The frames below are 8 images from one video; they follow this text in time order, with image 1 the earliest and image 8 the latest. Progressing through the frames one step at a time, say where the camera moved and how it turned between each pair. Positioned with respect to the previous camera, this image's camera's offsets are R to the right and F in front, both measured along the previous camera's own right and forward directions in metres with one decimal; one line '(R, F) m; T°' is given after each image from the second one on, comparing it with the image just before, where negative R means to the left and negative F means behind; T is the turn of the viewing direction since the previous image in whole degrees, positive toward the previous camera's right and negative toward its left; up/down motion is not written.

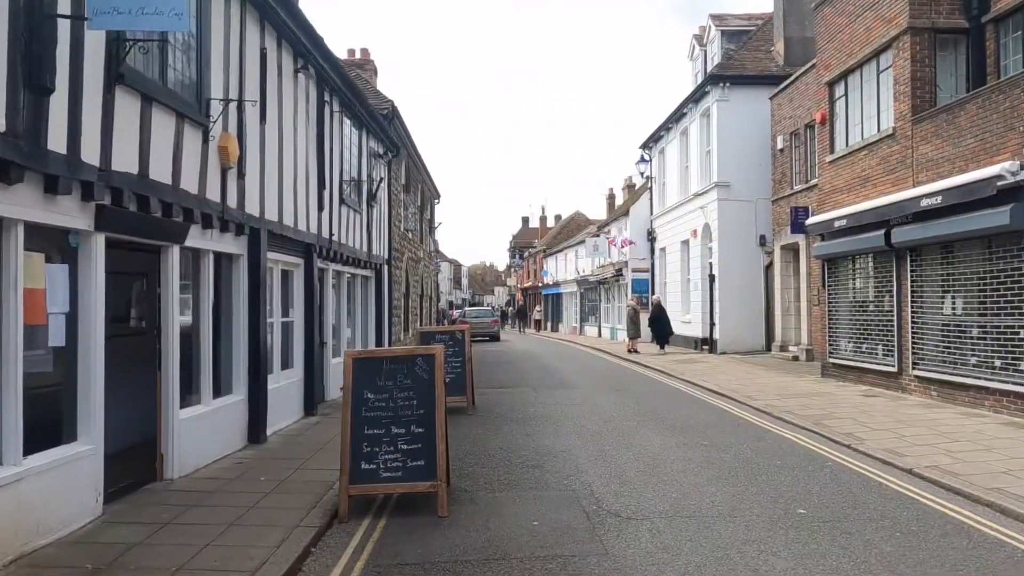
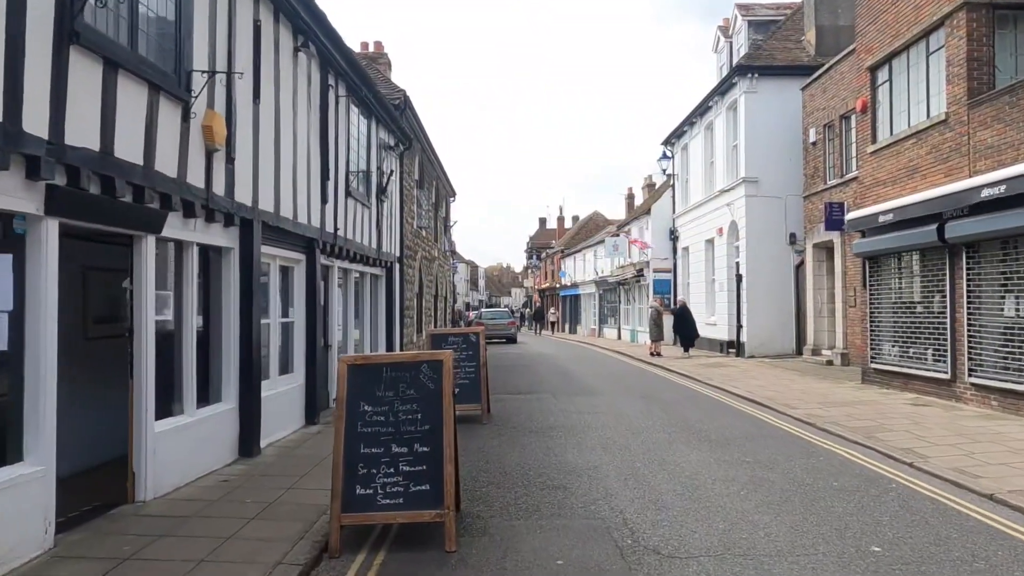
(0.0, +0.9) m; -1°
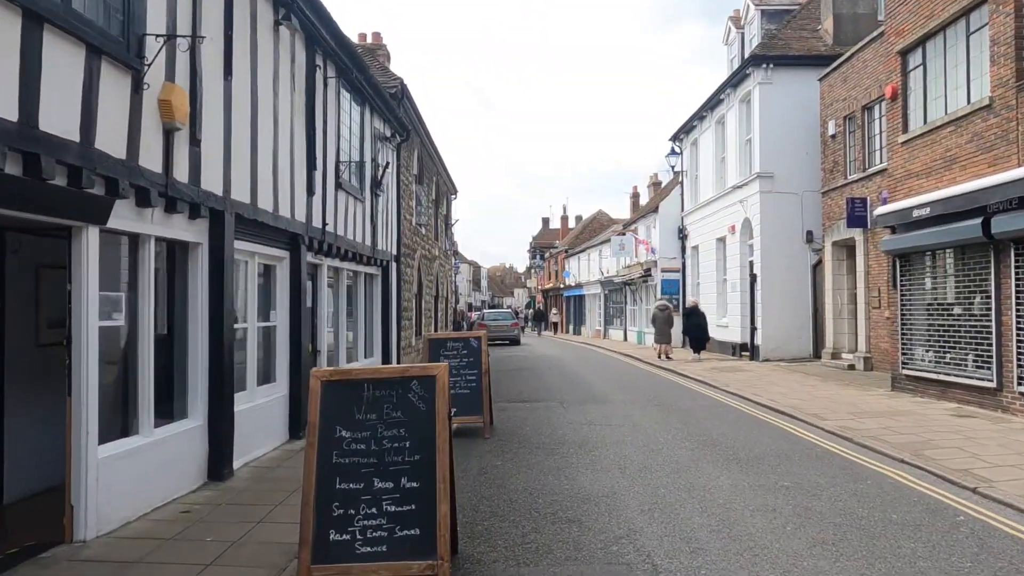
(0.0, +1.0) m; 0°
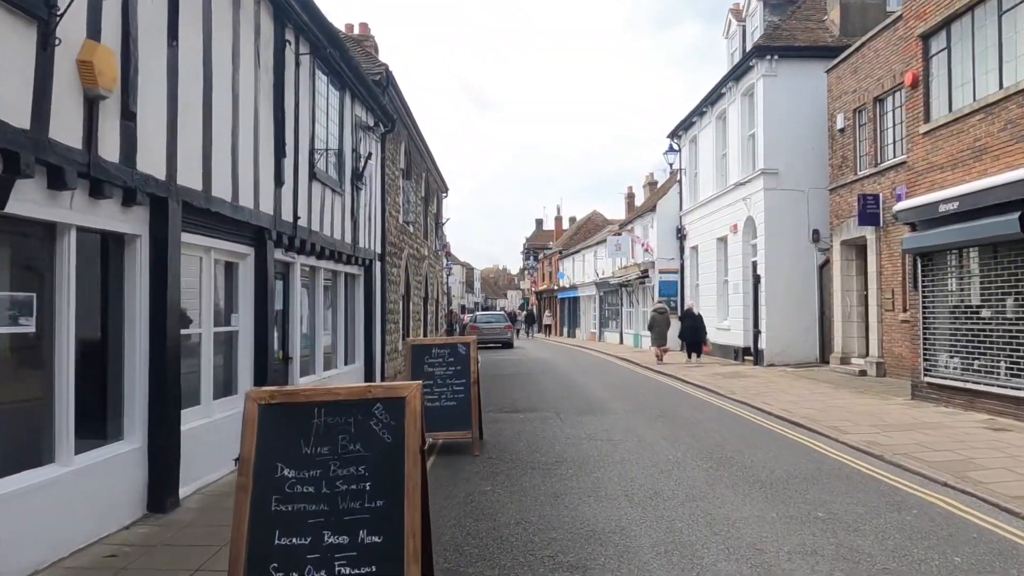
(0.0, +1.0) m; 0°
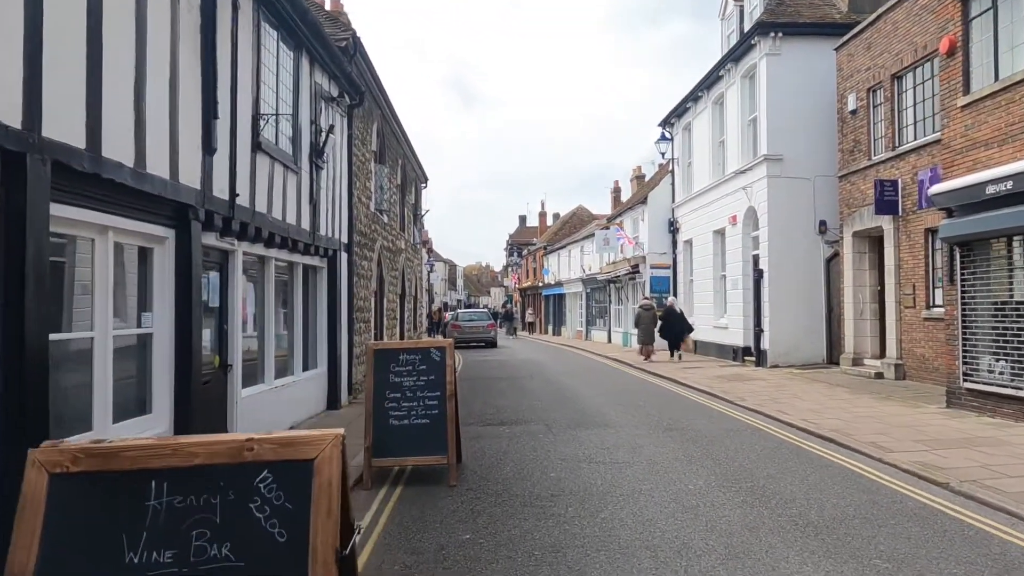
(0.0, +1.6) m; +1°
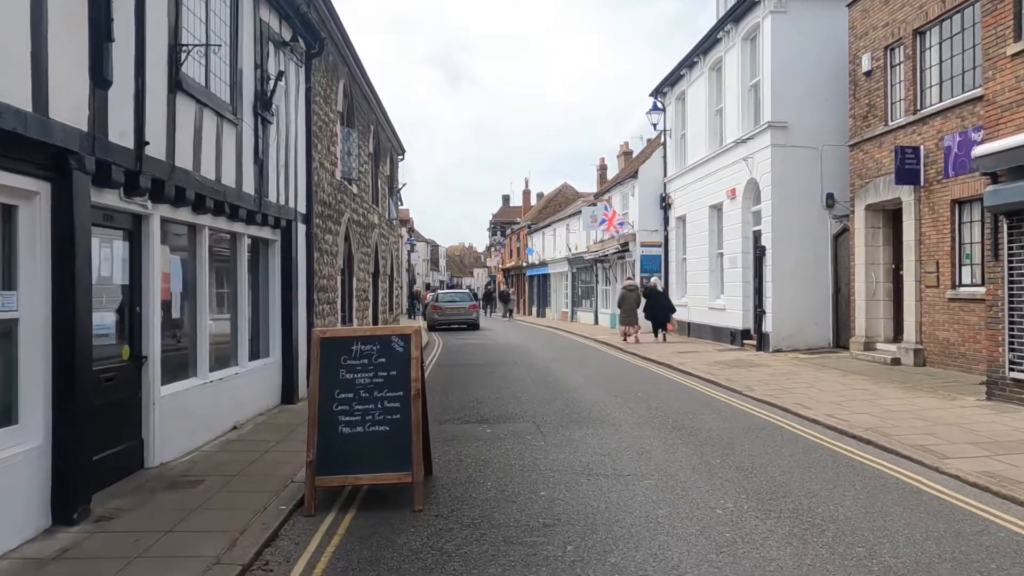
(0.0, +1.5) m; +1°
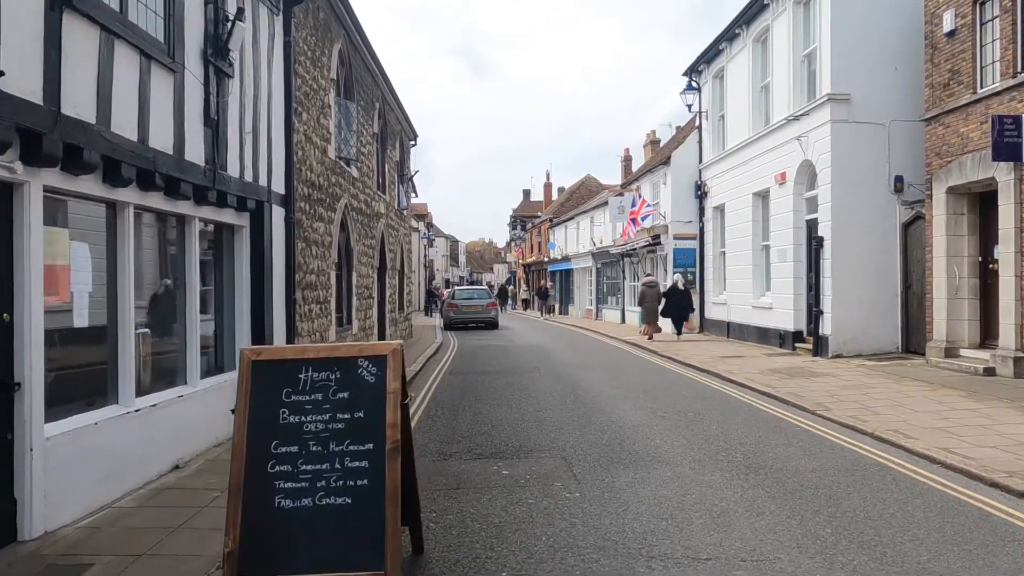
(0.0, +2.0) m; -2°
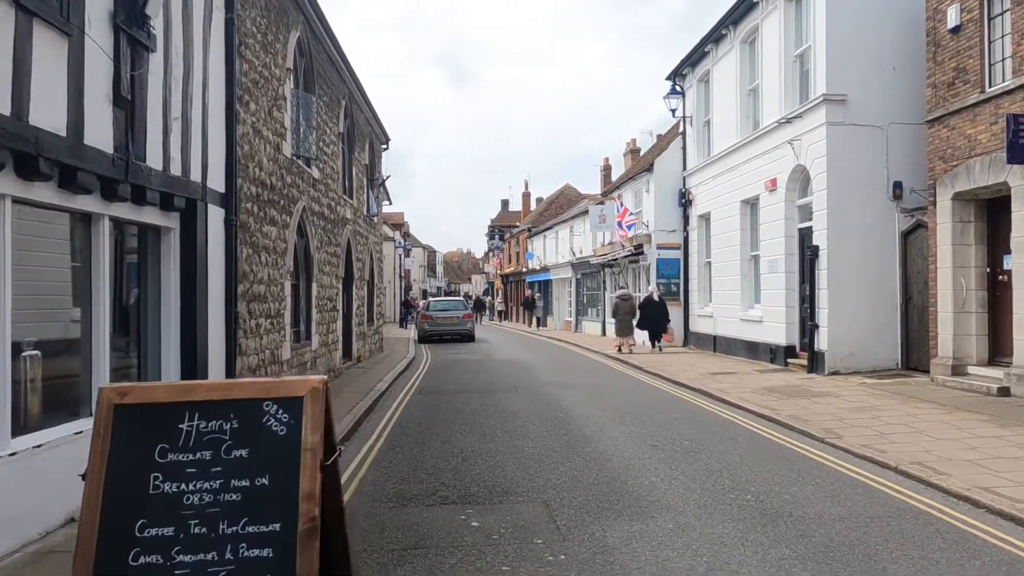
(0.0, +1.1) m; +2°
